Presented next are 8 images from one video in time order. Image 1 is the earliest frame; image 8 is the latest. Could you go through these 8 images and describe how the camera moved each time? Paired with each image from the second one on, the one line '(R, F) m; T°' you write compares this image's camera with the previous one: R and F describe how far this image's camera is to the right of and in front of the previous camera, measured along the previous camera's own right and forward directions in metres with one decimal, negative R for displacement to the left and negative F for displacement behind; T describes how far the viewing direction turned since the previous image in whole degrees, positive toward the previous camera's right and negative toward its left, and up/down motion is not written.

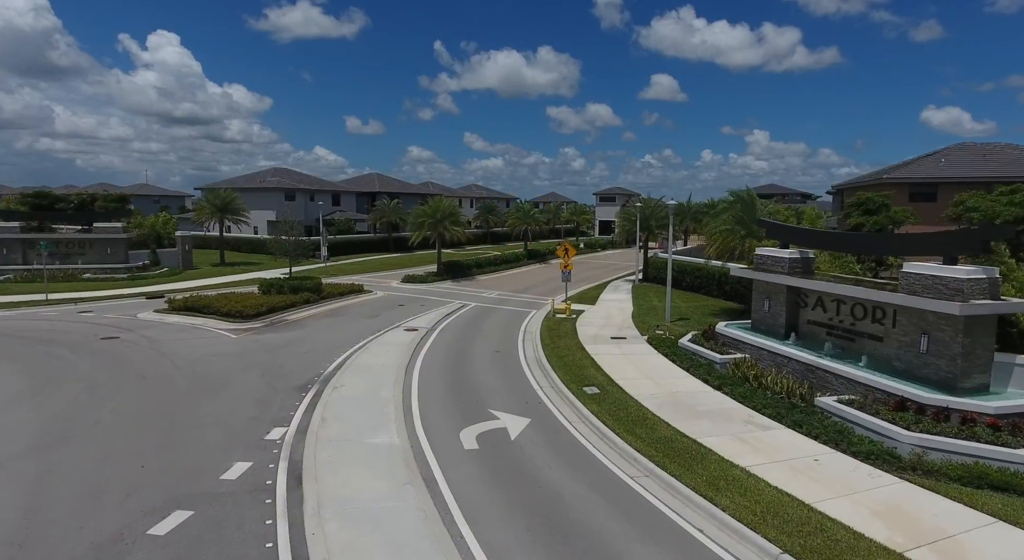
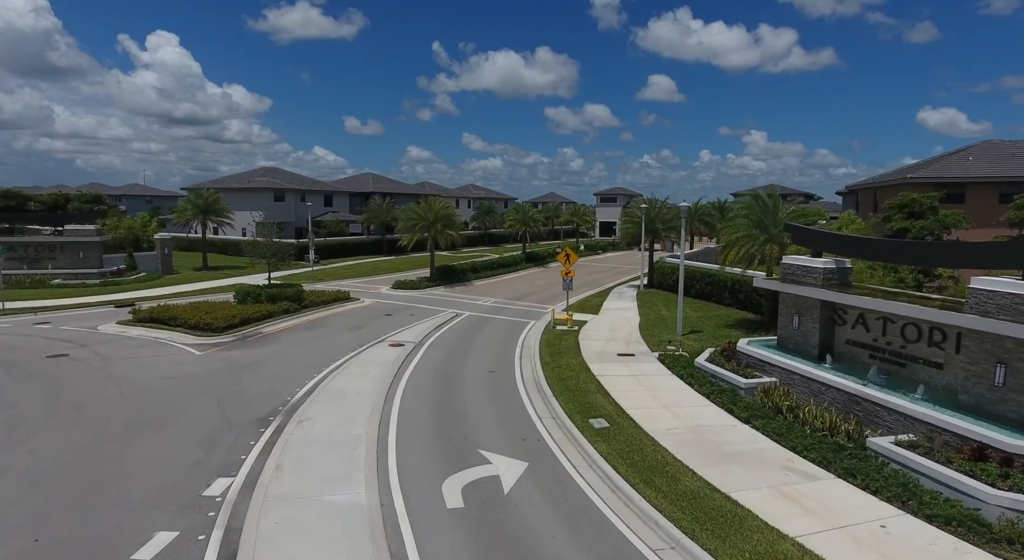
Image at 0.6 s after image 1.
(+0.1, +2.0) m; 0°
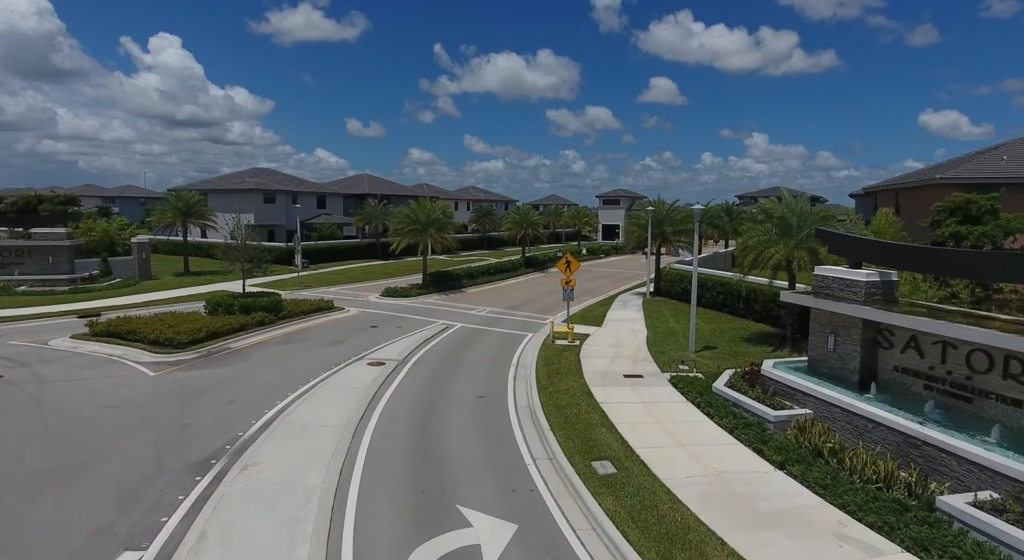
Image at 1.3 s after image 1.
(+0.2, +2.0) m; 0°
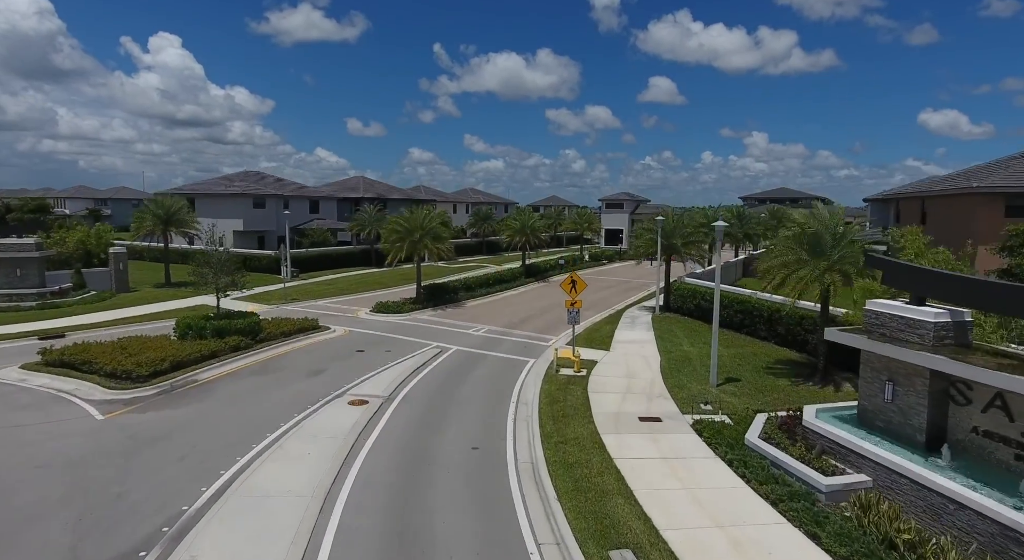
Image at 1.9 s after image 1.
(0.0, +2.0) m; 0°
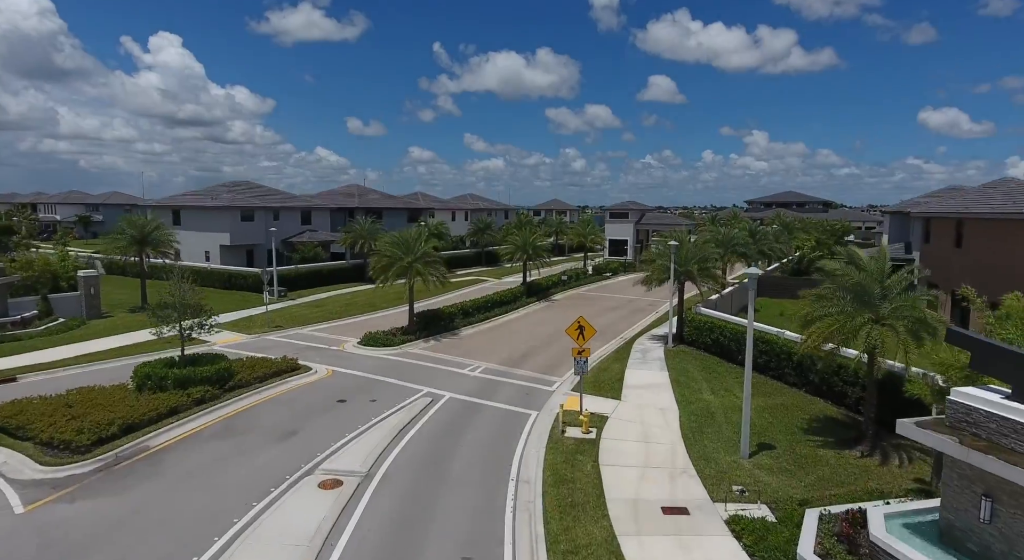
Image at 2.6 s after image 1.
(0.0, +2.3) m; 0°
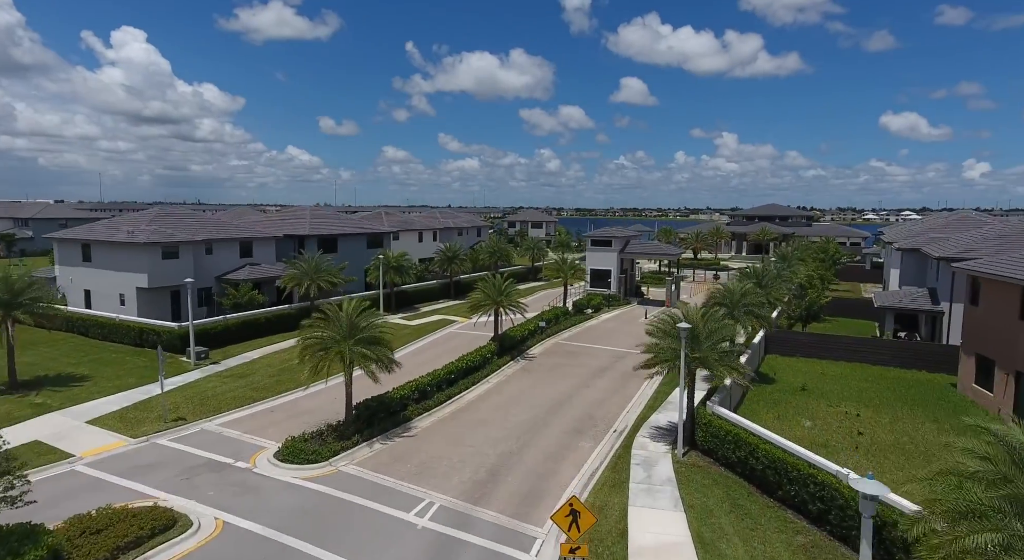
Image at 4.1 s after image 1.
(+0.3, +6.0) m; +2°
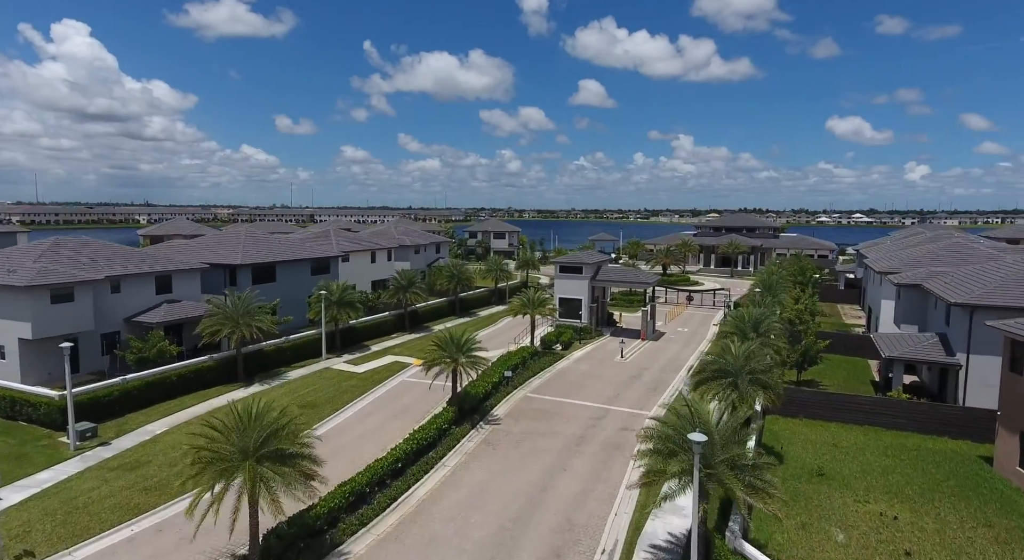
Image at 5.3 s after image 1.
(+0.1, +5.1) m; +4°
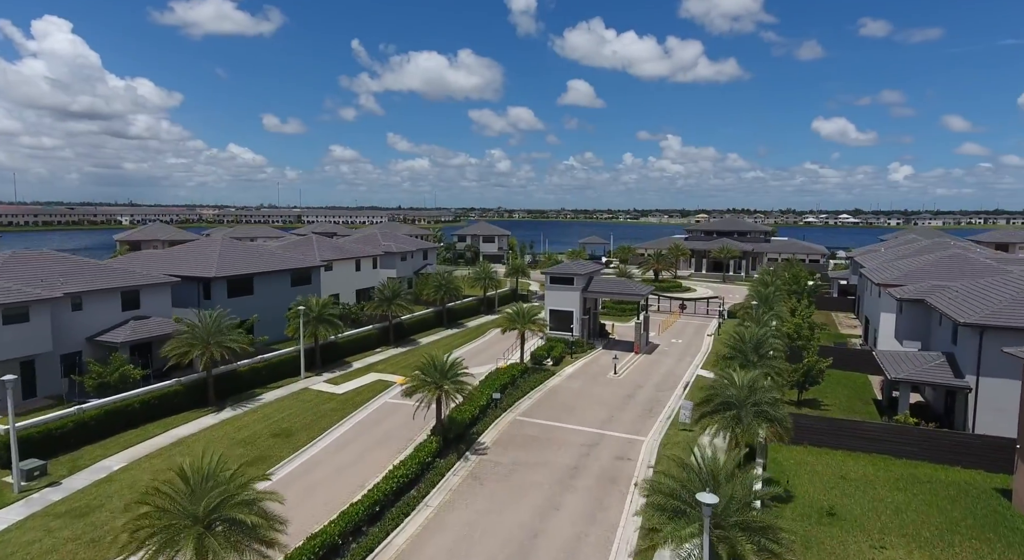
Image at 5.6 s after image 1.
(+0.1, +1.8) m; +1°
